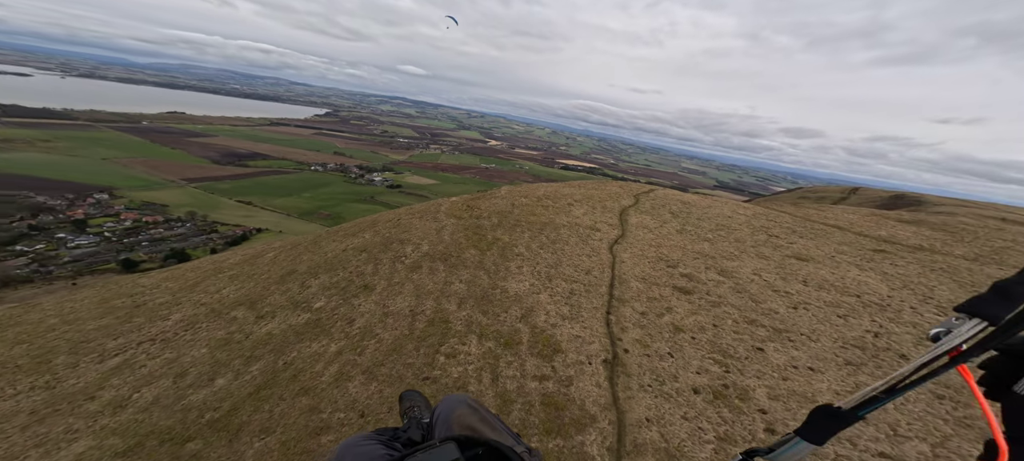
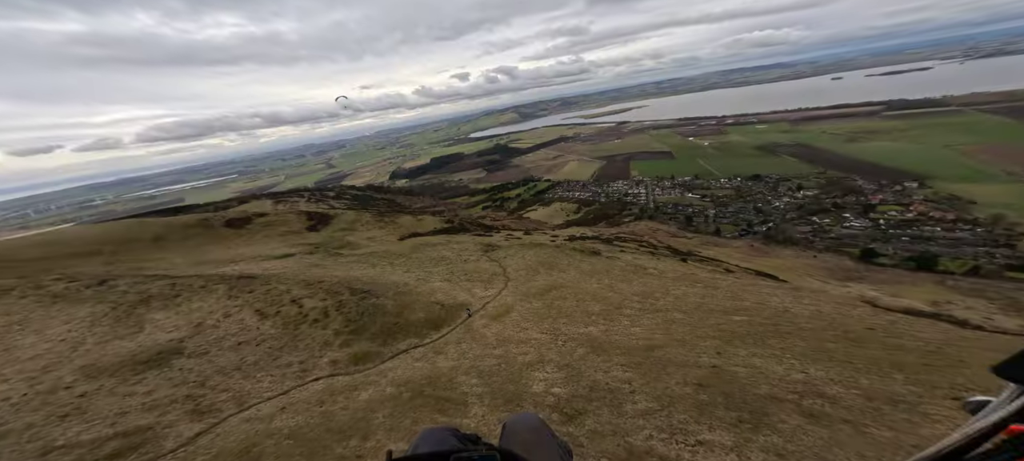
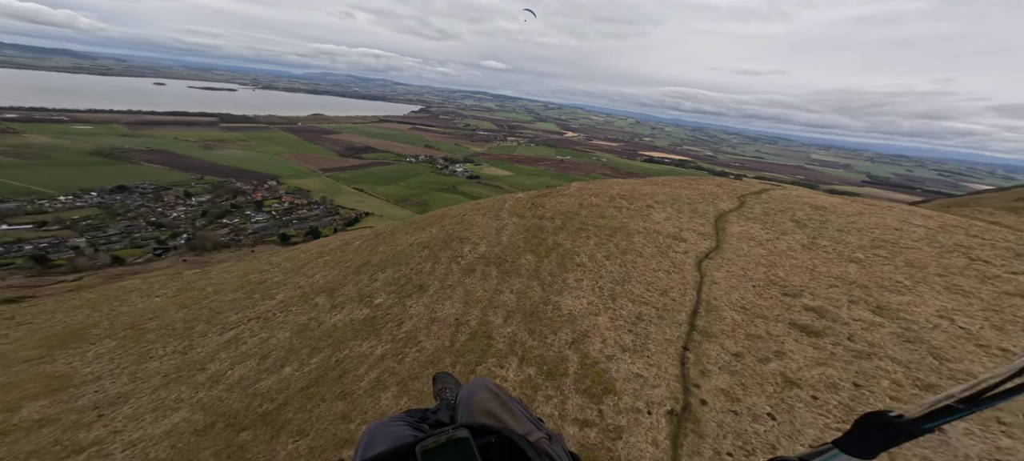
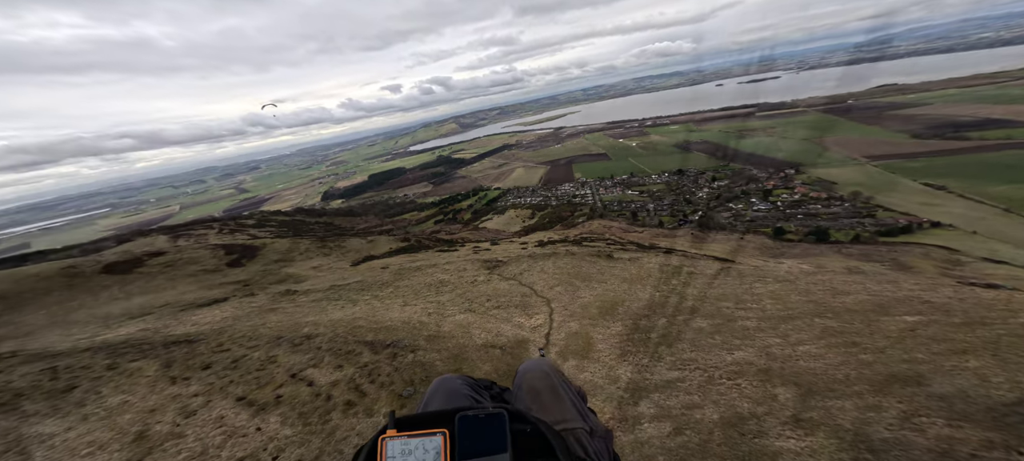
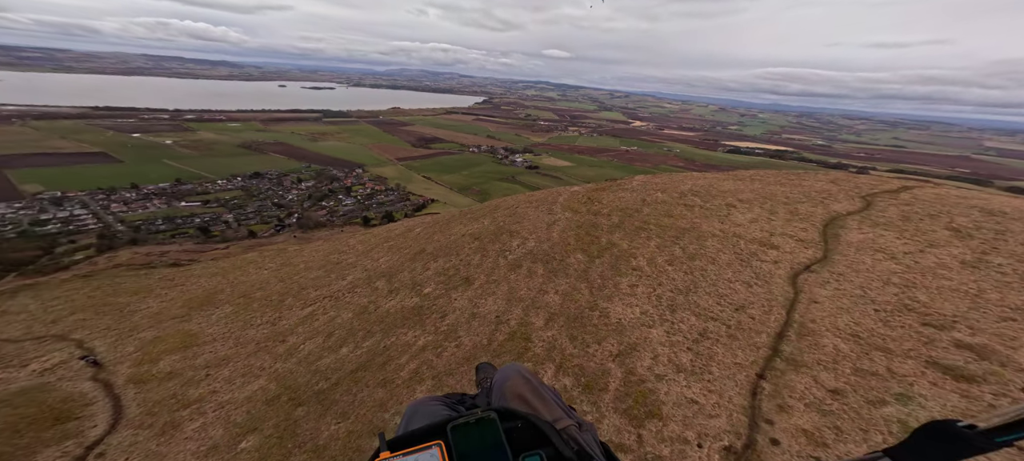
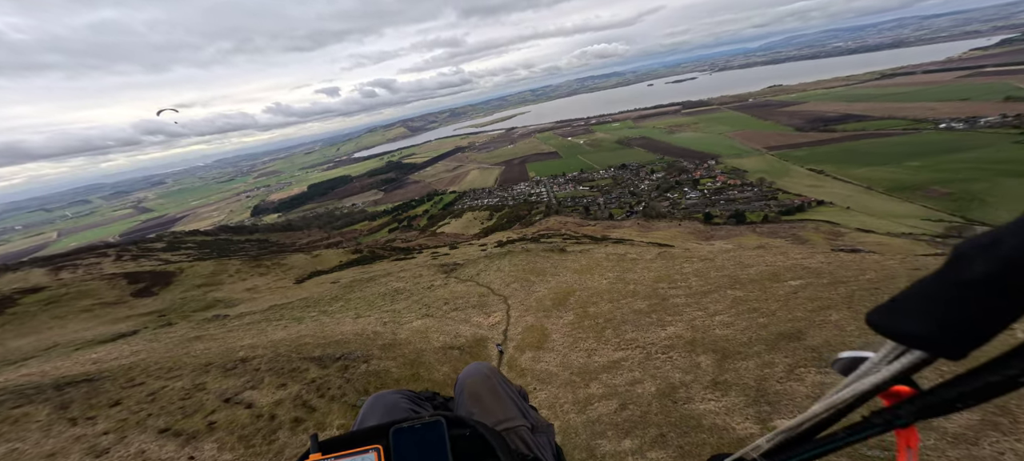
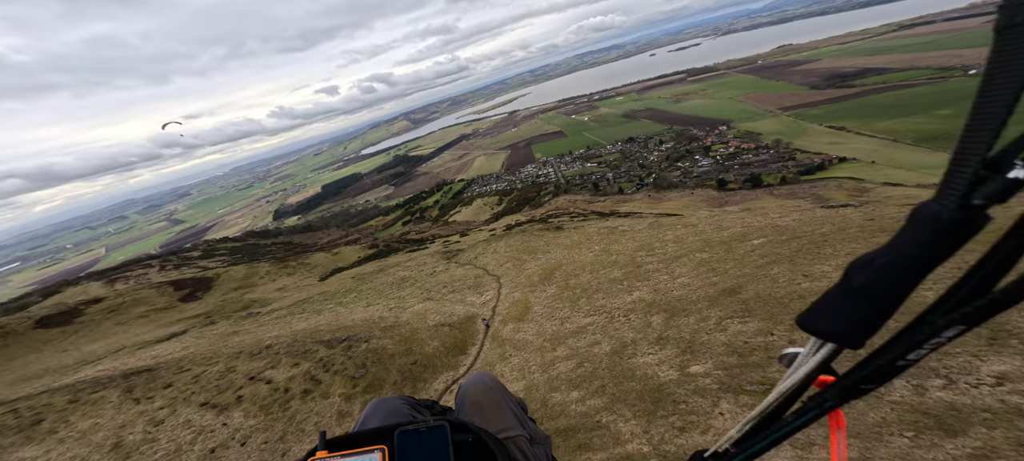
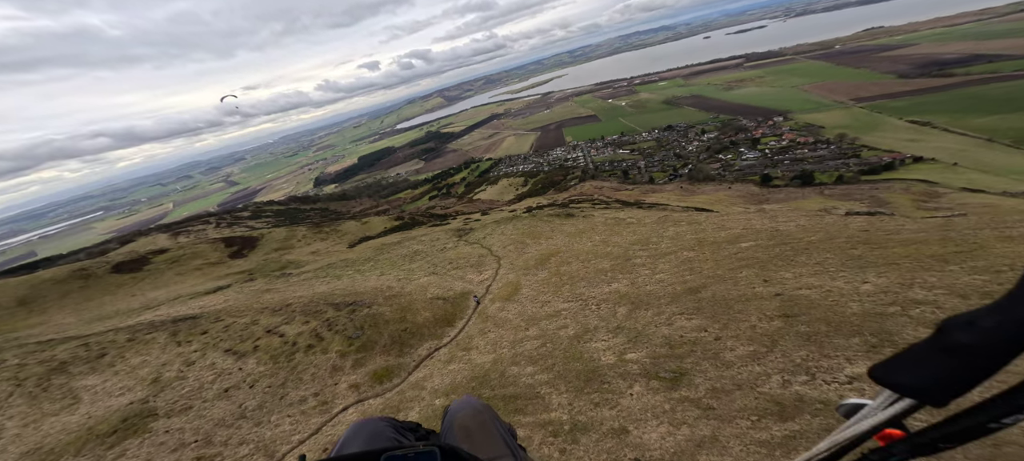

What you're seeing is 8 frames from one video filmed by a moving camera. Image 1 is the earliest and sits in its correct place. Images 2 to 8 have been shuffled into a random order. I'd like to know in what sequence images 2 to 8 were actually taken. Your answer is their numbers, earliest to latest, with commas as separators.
3, 5, 2, 8, 7, 6, 4
